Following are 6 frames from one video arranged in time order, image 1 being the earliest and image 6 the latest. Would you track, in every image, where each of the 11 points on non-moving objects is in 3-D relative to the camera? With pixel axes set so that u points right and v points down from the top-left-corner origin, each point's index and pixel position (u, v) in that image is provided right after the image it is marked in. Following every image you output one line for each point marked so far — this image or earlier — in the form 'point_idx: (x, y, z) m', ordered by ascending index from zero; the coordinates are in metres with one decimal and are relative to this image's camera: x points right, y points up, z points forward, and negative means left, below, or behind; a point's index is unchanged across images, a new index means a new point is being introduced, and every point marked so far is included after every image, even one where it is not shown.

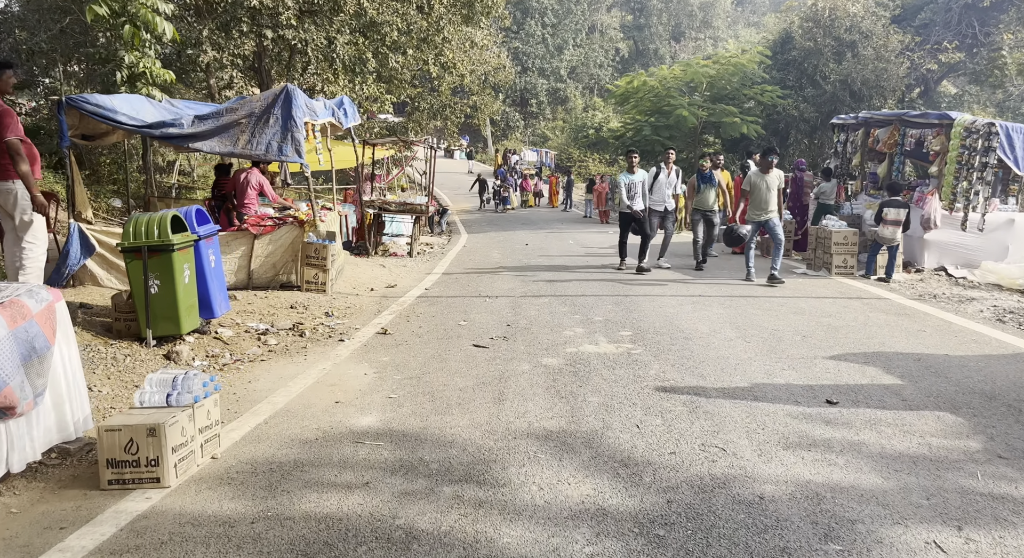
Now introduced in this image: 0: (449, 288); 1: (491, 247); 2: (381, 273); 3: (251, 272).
0: (-0.8, -0.2, +10.8) m
1: (-0.4, +0.6, +17.8) m
2: (-1.9, +0.1, +12.5) m
3: (-3.1, +0.1, +10.4) m
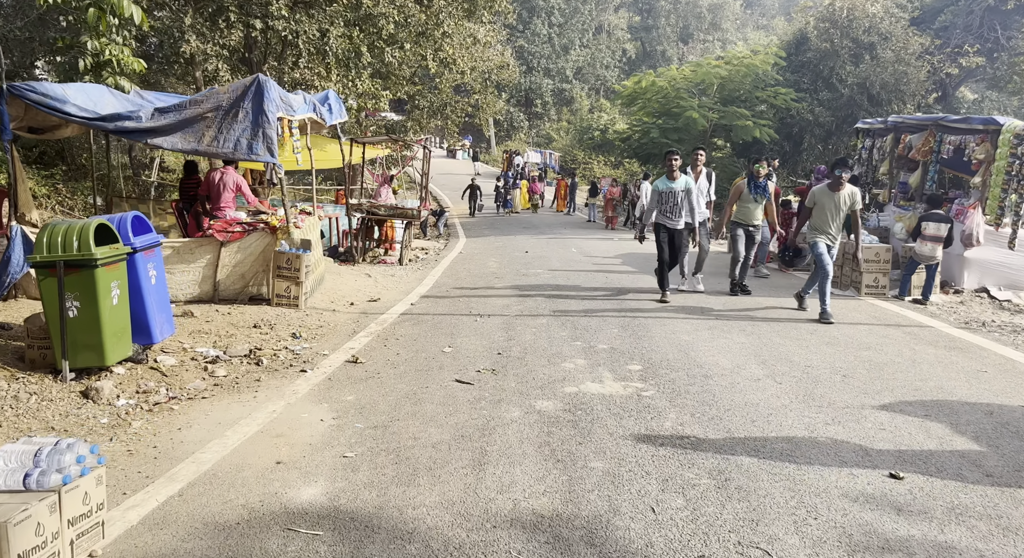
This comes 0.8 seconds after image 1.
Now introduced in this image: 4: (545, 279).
0: (-0.8, -0.3, +9.7) m
1: (-0.4, +0.5, +16.7) m
2: (-2.0, -0.1, +11.4) m
3: (-3.2, 0.0, +9.3) m
4: (+0.4, -0.1, +11.7) m
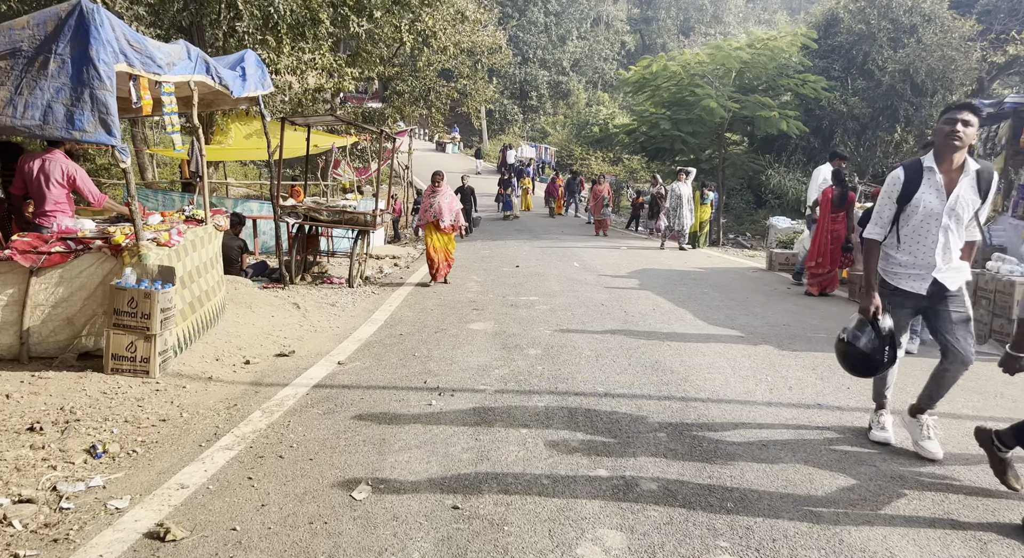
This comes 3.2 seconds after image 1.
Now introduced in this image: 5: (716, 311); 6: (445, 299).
0: (-1.0, -0.7, +6.3) m
1: (-0.6, +0.1, +13.3) m
2: (-2.1, -0.4, +8.0) m
3: (-3.3, -0.4, +5.9) m
4: (+0.3, -0.4, +8.3) m
5: (+2.1, -0.3, +9.1) m
6: (-0.8, -0.2, +10.0) m
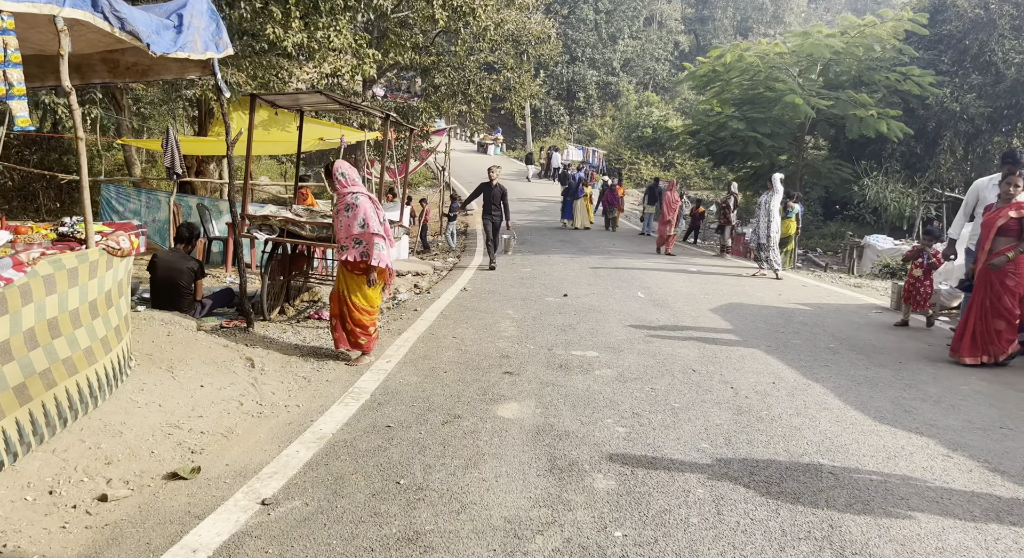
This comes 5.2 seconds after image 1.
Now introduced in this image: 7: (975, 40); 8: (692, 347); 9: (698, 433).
0: (-0.8, -1.0, +3.5) m
1: (-0.1, -0.2, +10.4) m
2: (-1.8, -0.8, +5.2) m
3: (-3.1, -0.6, +3.2) m
4: (+0.6, -0.8, +5.3) m
5: (+2.5, -0.8, +6.0) m
6: (-0.4, -0.6, +7.1) m
7: (+10.8, +5.5, +20.1) m
8: (+1.6, -0.6, +7.6) m
9: (+1.0, -0.9, +4.9) m
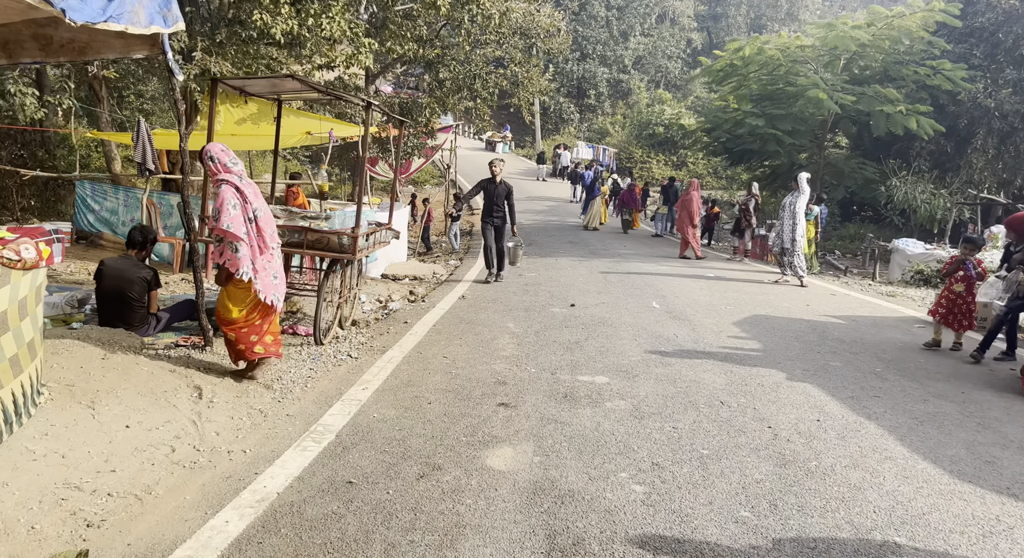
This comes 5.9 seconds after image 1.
0: (-0.8, -1.1, +2.5) m
1: (0.0, -0.3, +9.4) m
2: (-1.9, -0.8, +4.2) m
3: (-3.2, -0.7, +2.2) m
4: (+0.5, -0.9, +4.3) m
5: (+2.5, -0.9, +5.0) m
6: (-0.4, -0.7, +6.1) m
7: (+10.9, +5.4, +19.0) m
8: (+1.6, -0.7, +6.5) m
9: (+1.0, -1.0, +3.9) m
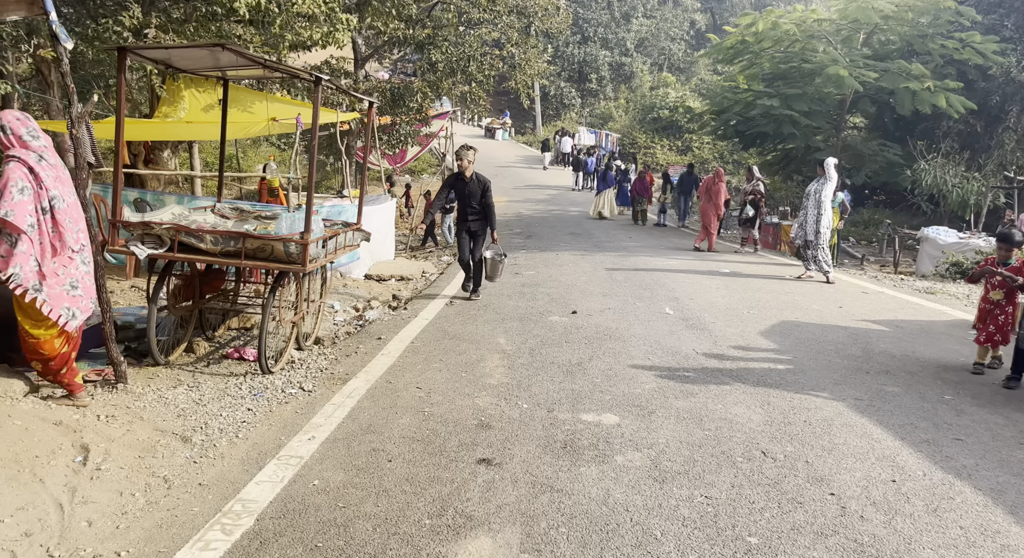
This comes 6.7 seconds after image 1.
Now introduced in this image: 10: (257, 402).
0: (-0.9, -1.3, +1.2) m
1: (-0.1, -0.4, +8.2) m
2: (-2.0, -1.0, +3.0) m
3: (-3.3, -0.9, +1.0) m
4: (+0.5, -1.0, +3.1) m
5: (+2.4, -1.0, +3.8) m
6: (-0.5, -0.8, +4.9) m
7: (+10.8, +5.6, +17.6) m
8: (+1.5, -0.8, +5.3) m
9: (+0.9, -1.1, +2.6) m
10: (-1.6, -0.7, +5.3) m
